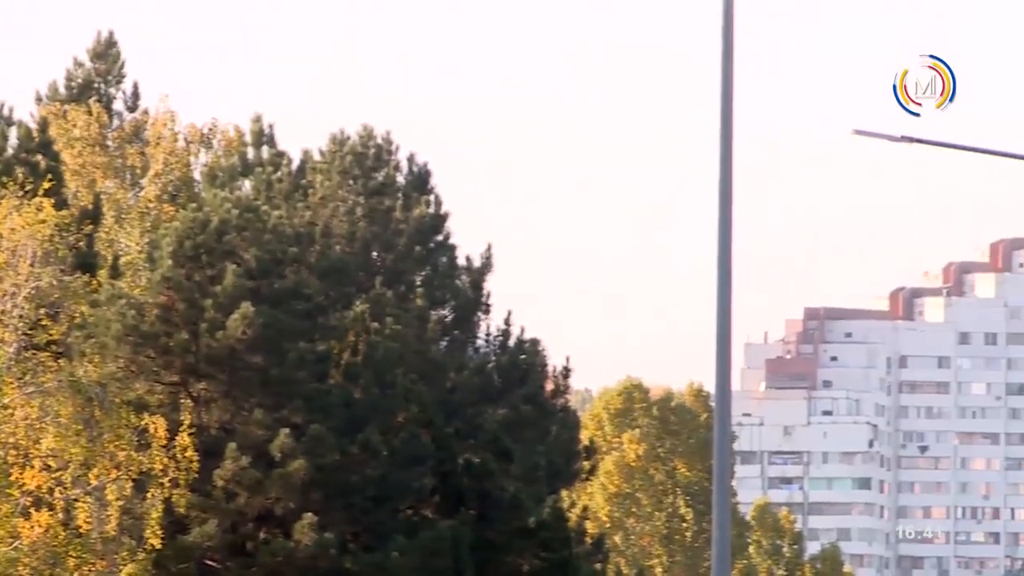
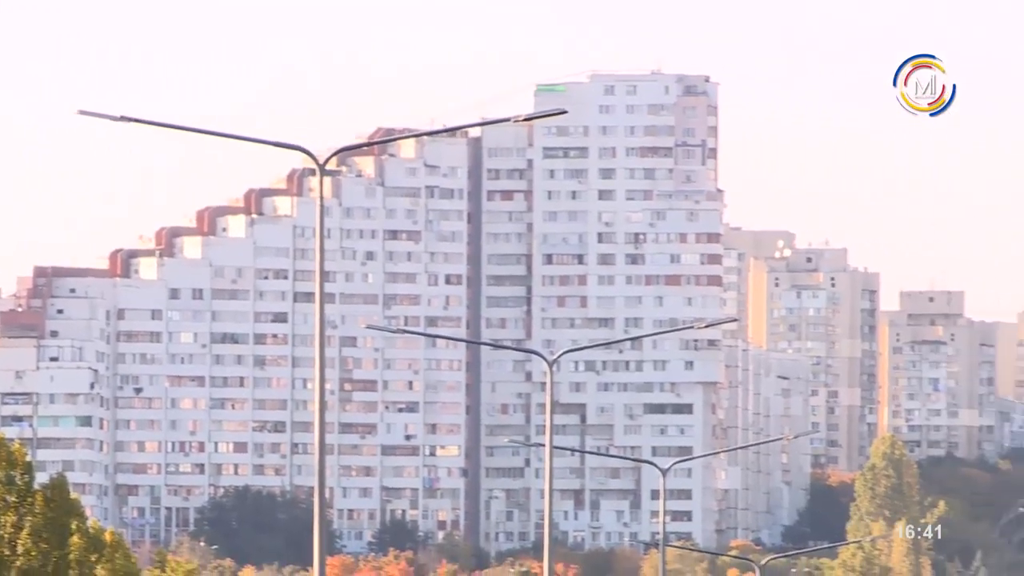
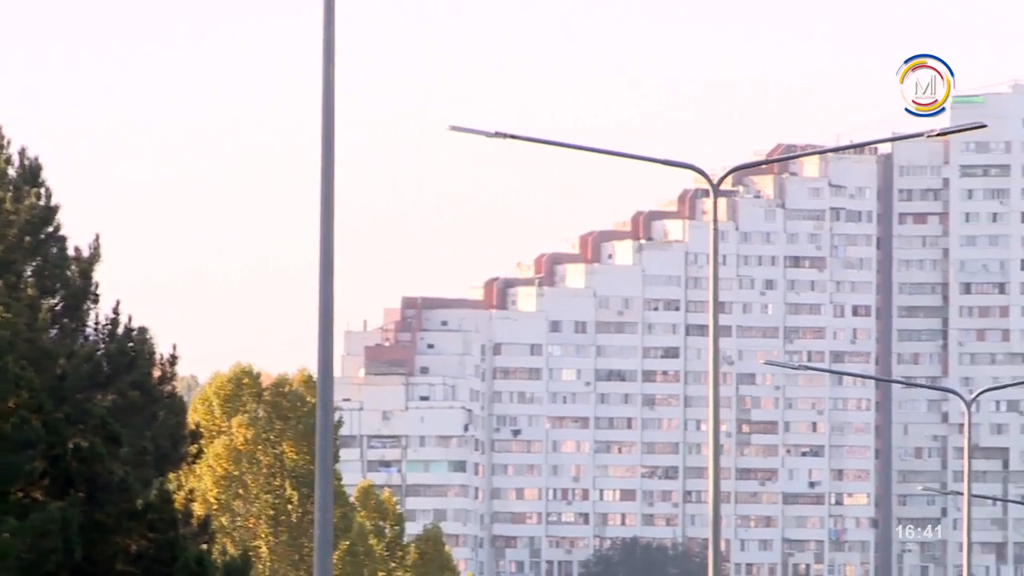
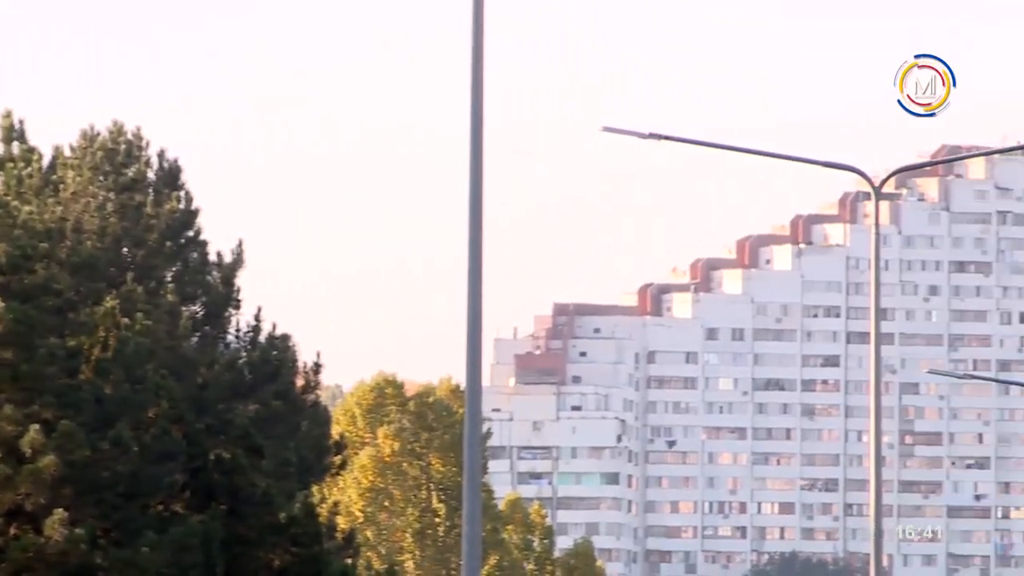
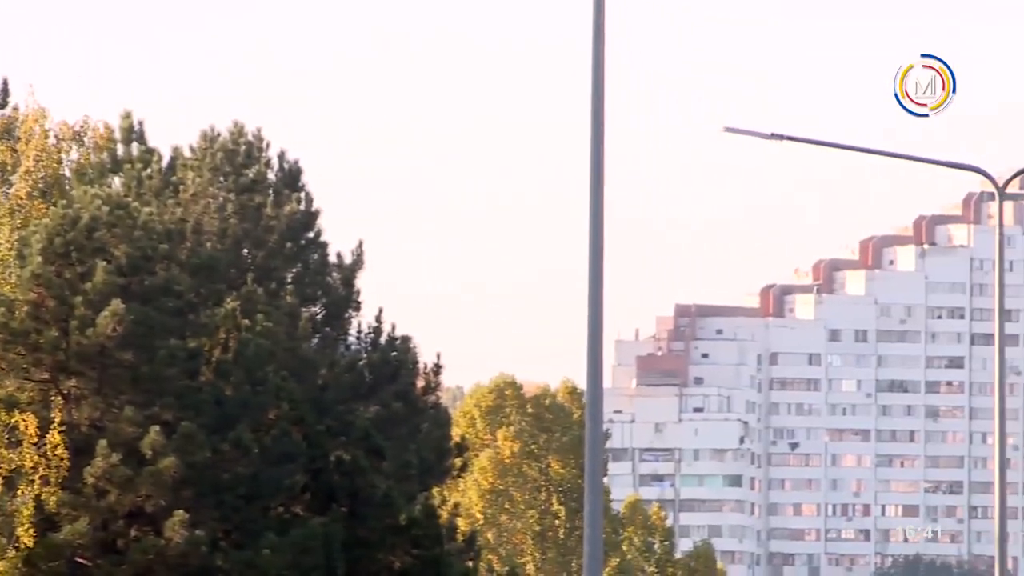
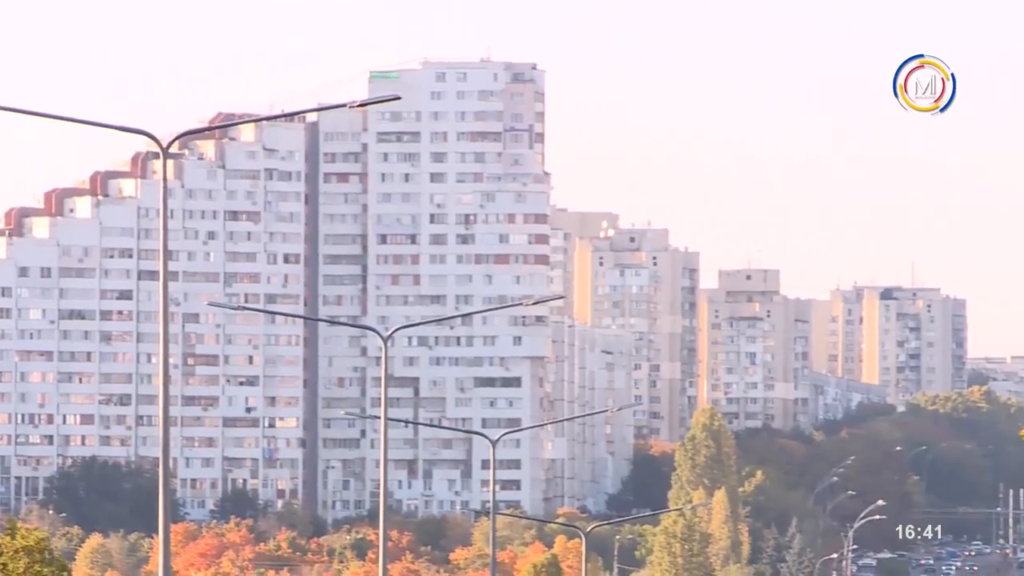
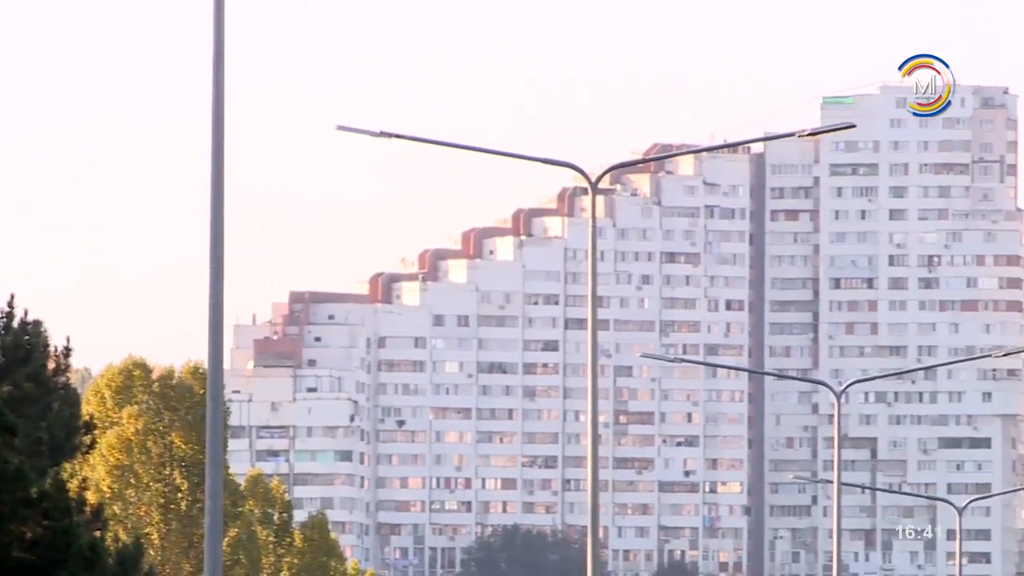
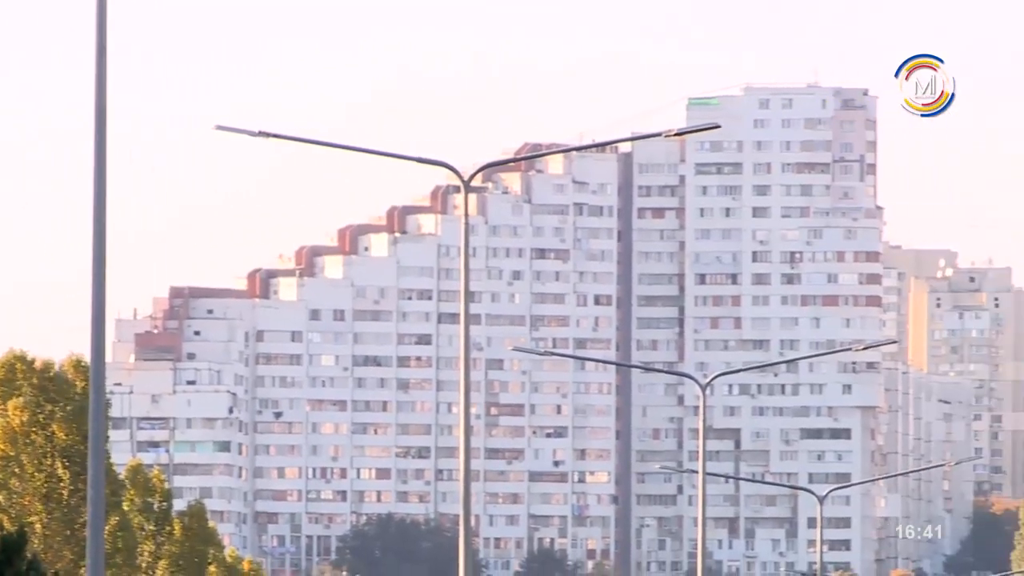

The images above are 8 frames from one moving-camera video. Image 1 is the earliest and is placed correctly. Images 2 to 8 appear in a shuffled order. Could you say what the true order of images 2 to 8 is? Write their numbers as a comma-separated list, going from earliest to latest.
5, 4, 3, 7, 8, 2, 6
